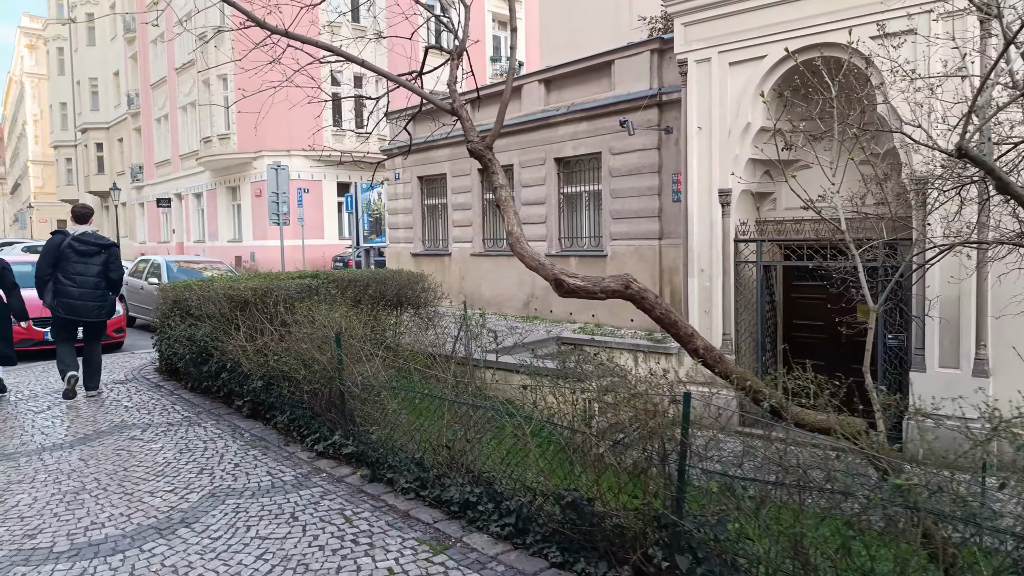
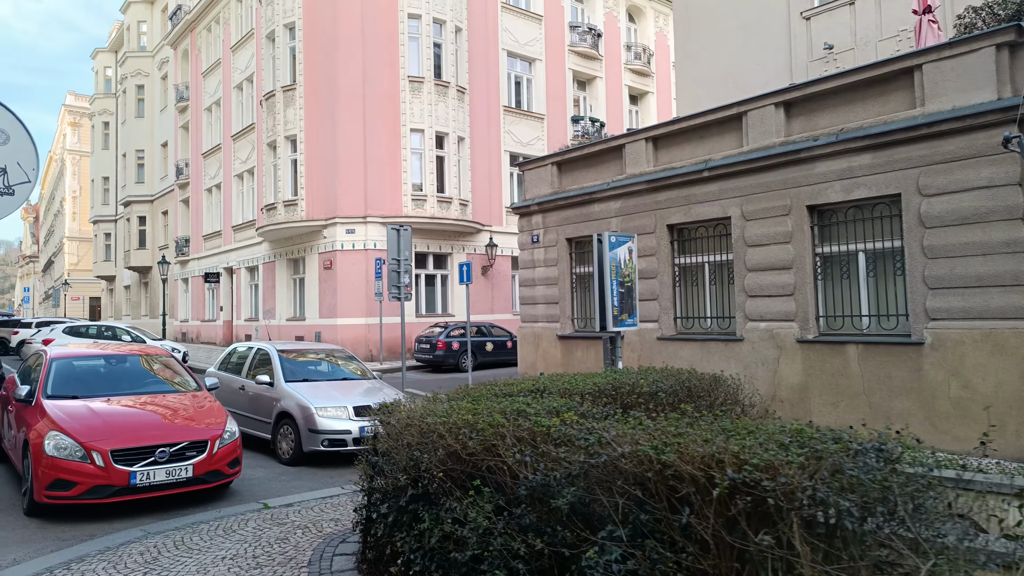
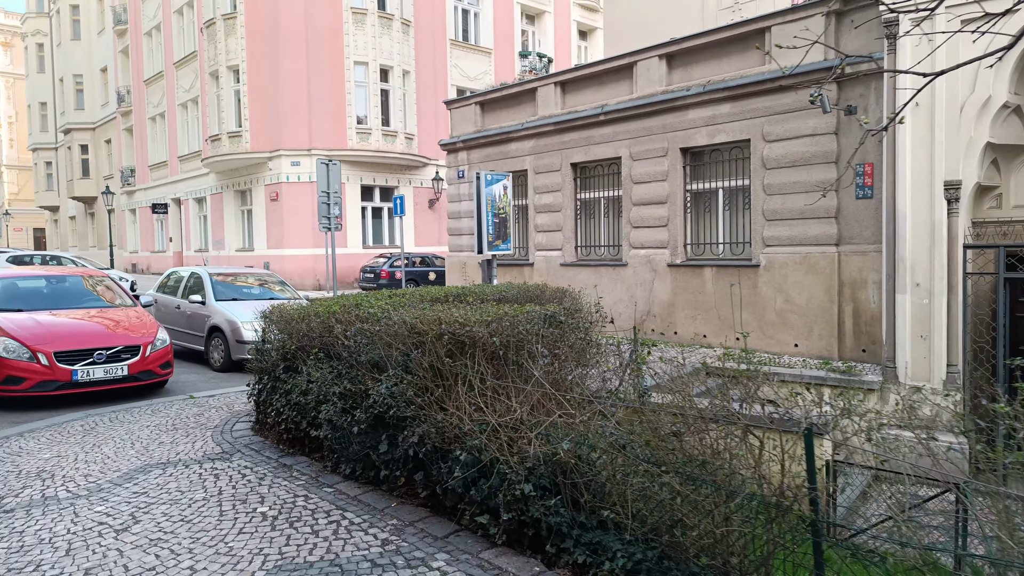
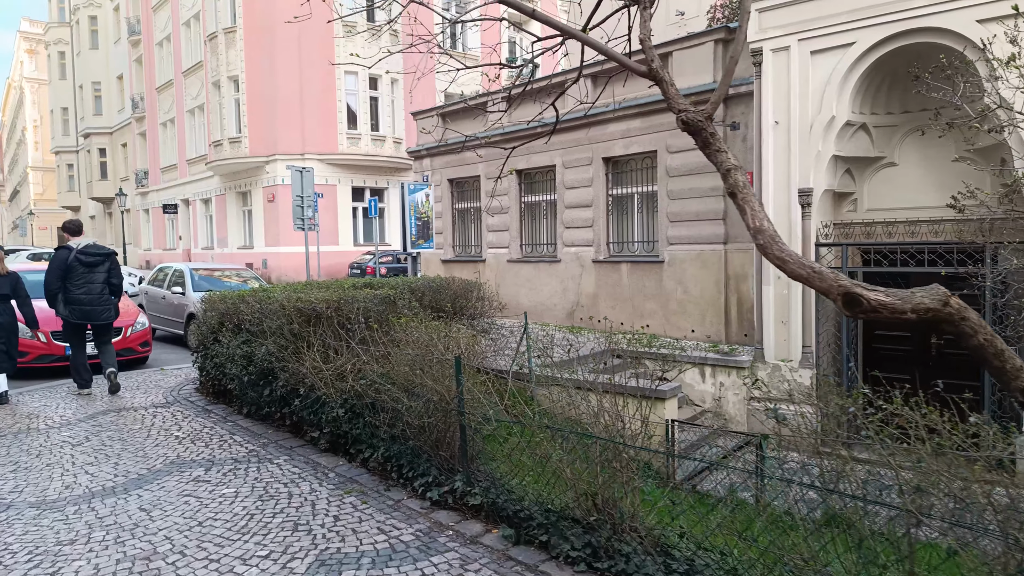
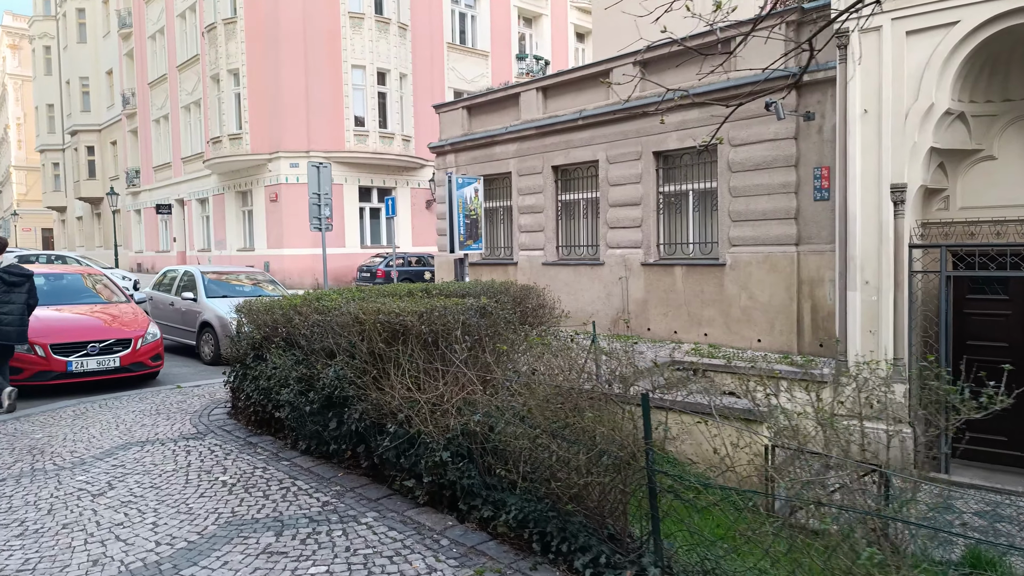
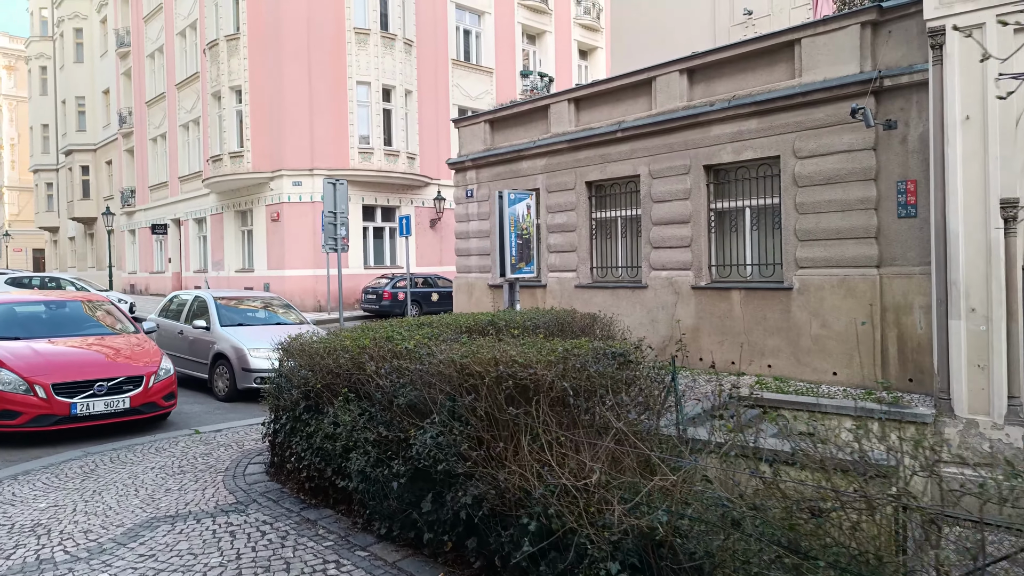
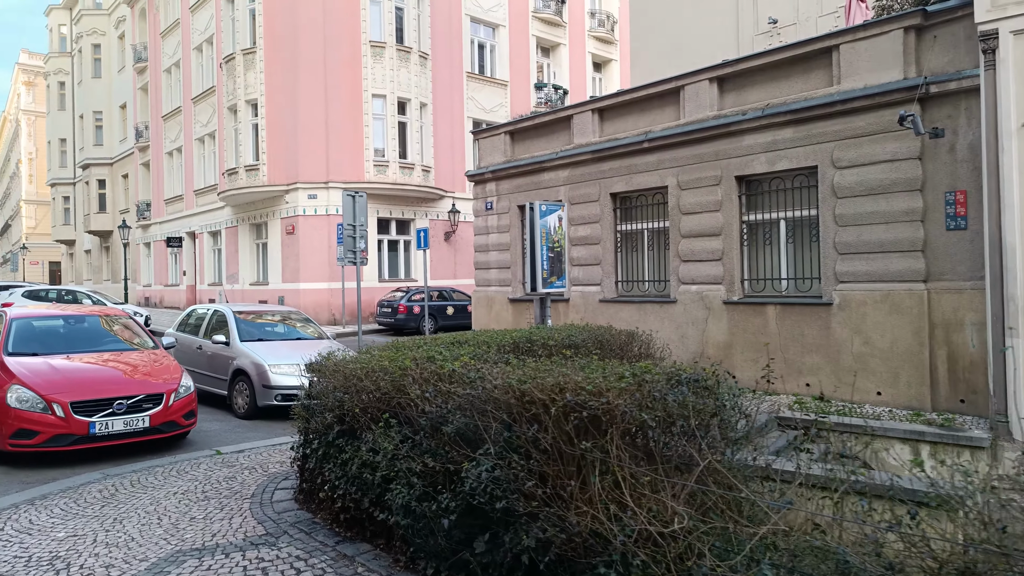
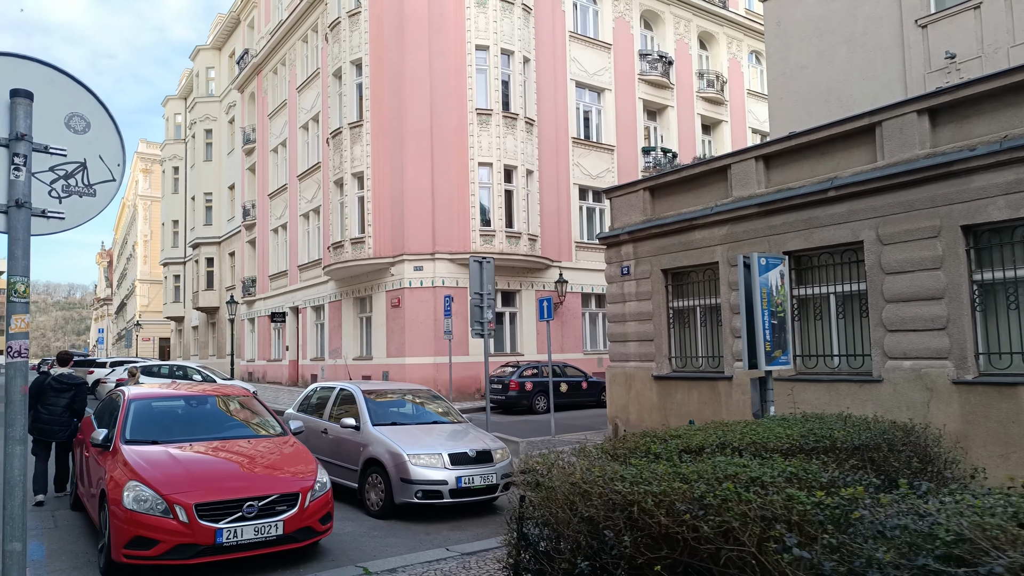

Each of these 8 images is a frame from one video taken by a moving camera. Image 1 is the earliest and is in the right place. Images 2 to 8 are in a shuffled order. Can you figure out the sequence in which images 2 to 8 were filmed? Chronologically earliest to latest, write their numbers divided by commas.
4, 5, 3, 6, 7, 2, 8
